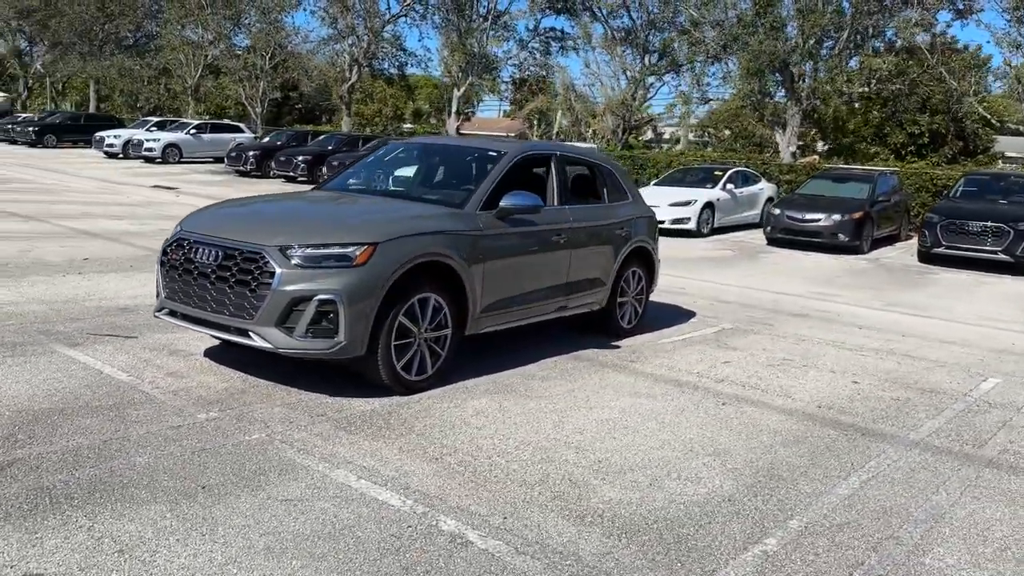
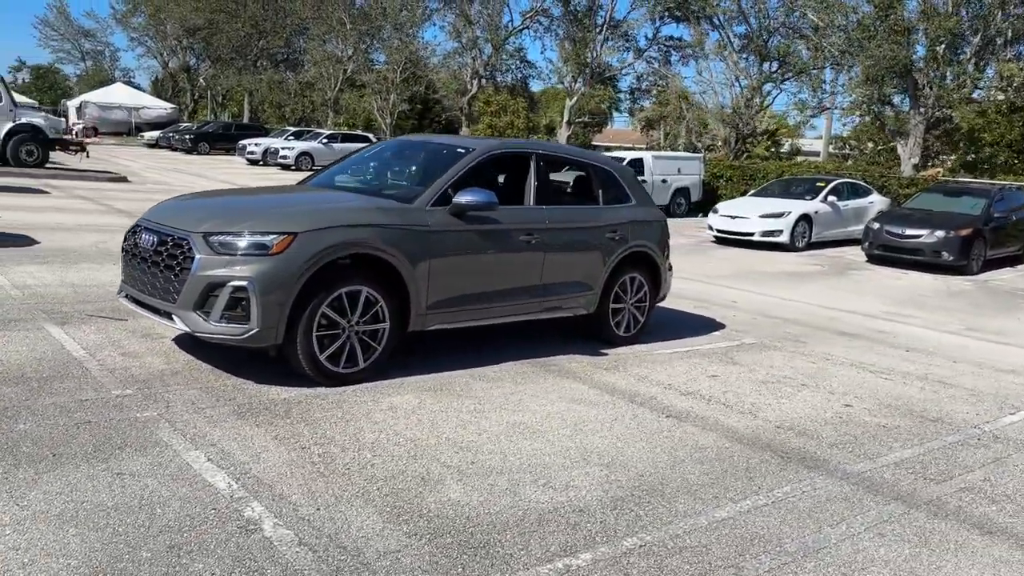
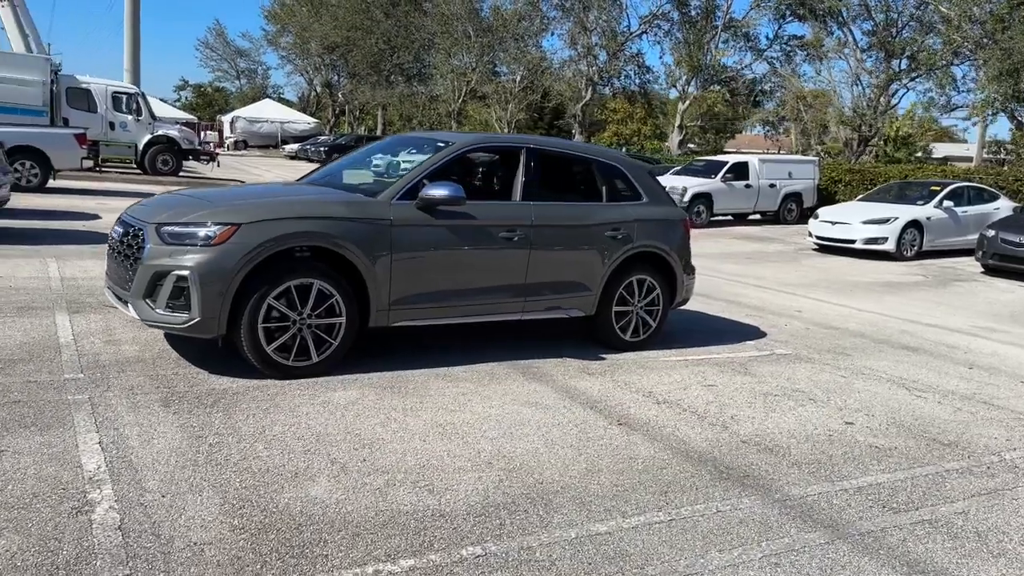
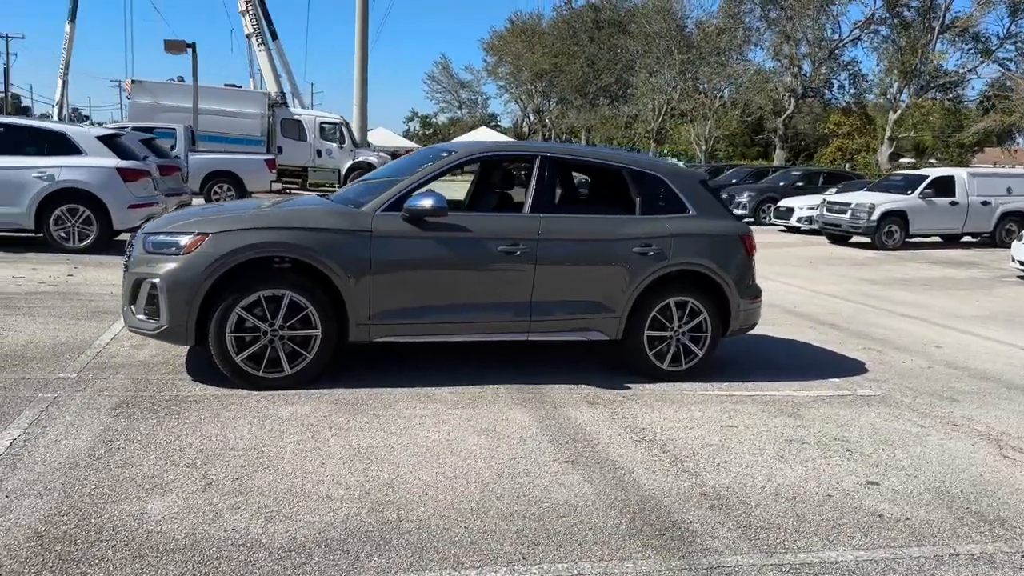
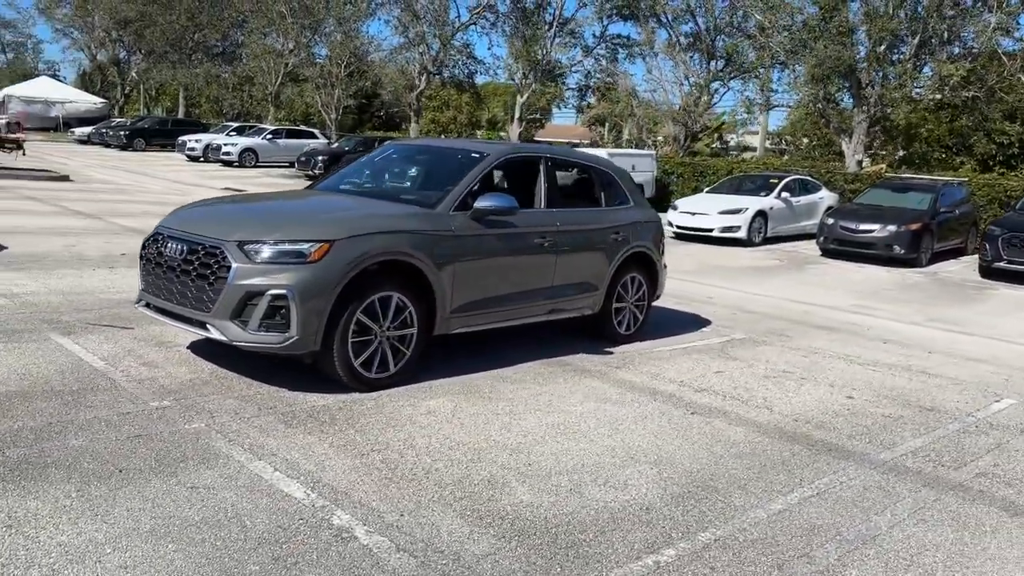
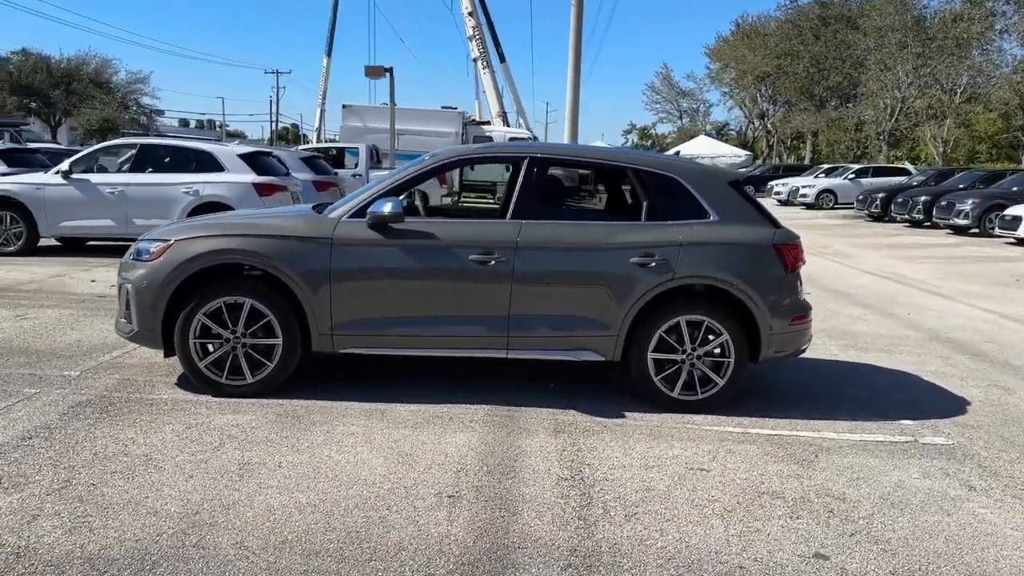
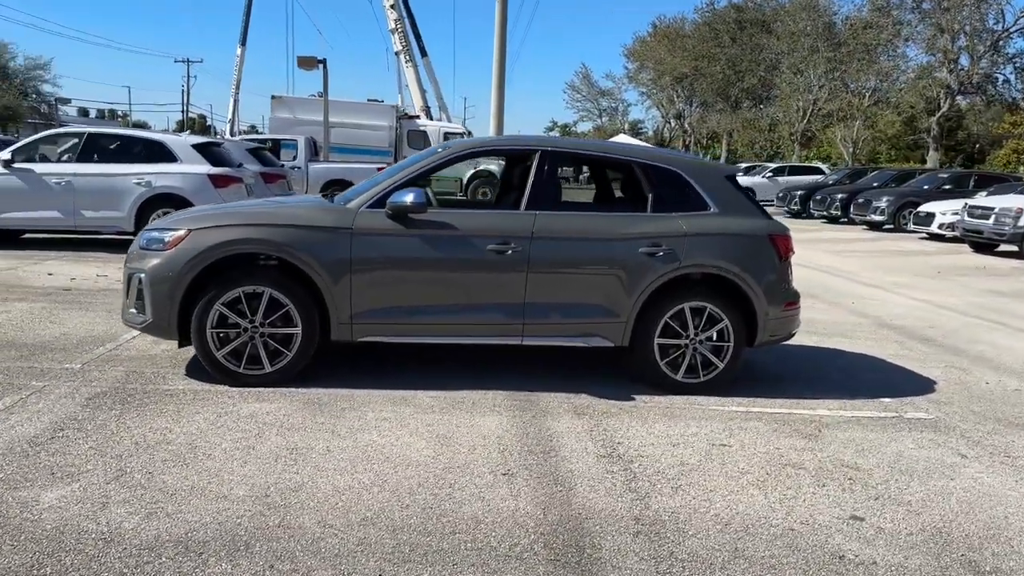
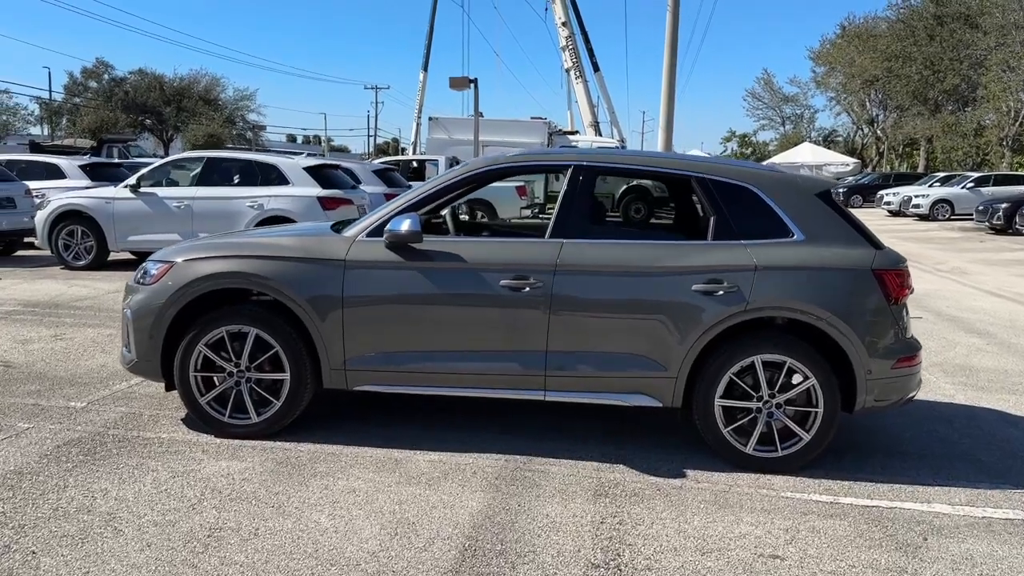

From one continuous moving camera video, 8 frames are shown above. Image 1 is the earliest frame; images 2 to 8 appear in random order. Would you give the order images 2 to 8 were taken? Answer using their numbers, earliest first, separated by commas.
5, 2, 3, 4, 7, 6, 8
